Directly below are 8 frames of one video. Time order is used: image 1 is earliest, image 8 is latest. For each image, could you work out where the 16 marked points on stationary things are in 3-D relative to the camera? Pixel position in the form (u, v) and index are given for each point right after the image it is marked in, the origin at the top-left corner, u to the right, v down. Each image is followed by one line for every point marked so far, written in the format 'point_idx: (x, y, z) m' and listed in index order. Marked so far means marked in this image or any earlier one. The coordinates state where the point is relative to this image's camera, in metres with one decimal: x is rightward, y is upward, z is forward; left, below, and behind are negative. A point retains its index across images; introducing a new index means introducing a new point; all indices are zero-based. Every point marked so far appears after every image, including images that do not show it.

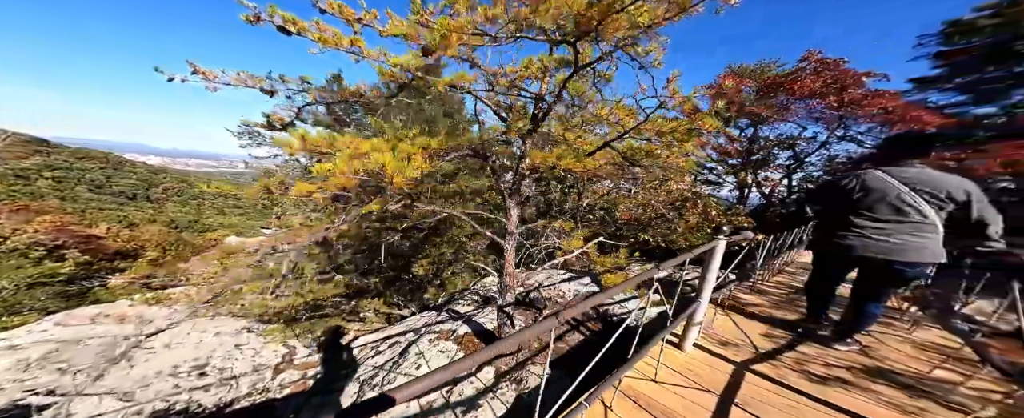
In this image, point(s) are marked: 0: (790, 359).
0: (+2.0, -1.1, +2.3) m
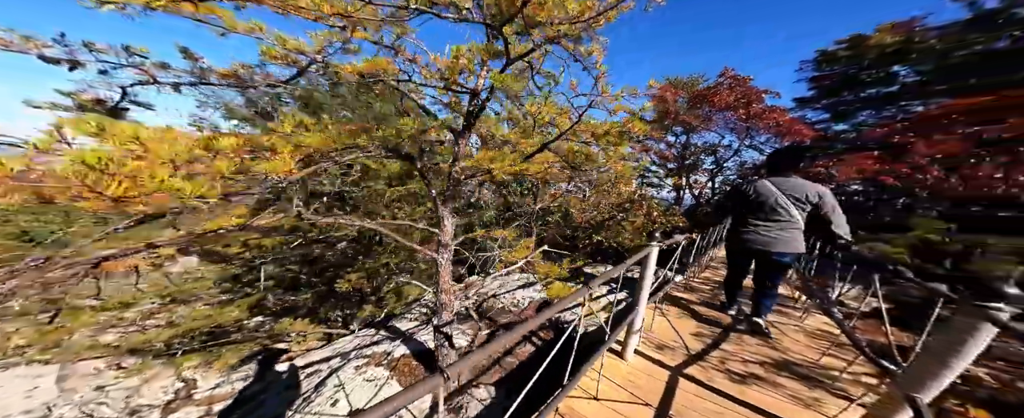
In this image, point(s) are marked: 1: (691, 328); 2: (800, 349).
0: (+1.6, -1.2, +2.4) m
1: (+1.8, -1.2, +2.9) m
2: (+2.4, -1.2, +2.5) m
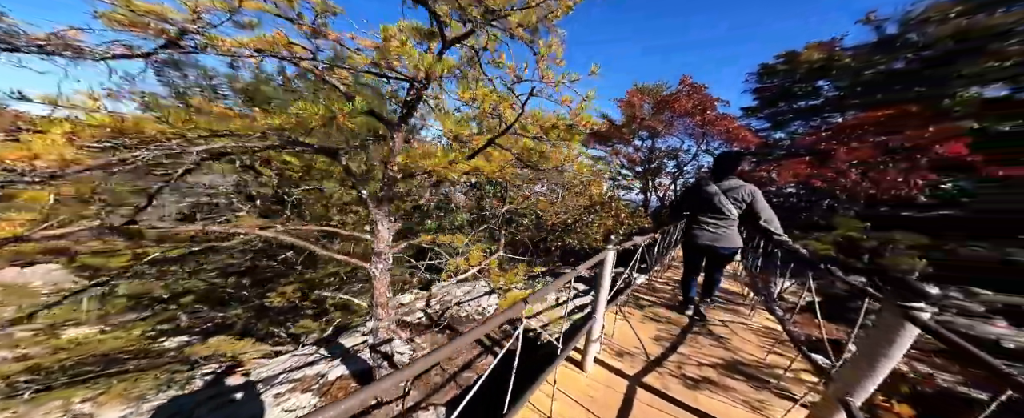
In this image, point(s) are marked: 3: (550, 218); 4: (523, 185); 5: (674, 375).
0: (+1.3, -1.2, +2.4) m
1: (+1.4, -1.2, +2.9) m
2: (+2.0, -1.2, +2.6) m
3: (+1.1, -0.3, +8.4) m
4: (+0.3, +0.5, +6.9) m
5: (+1.2, -1.2, +2.2) m
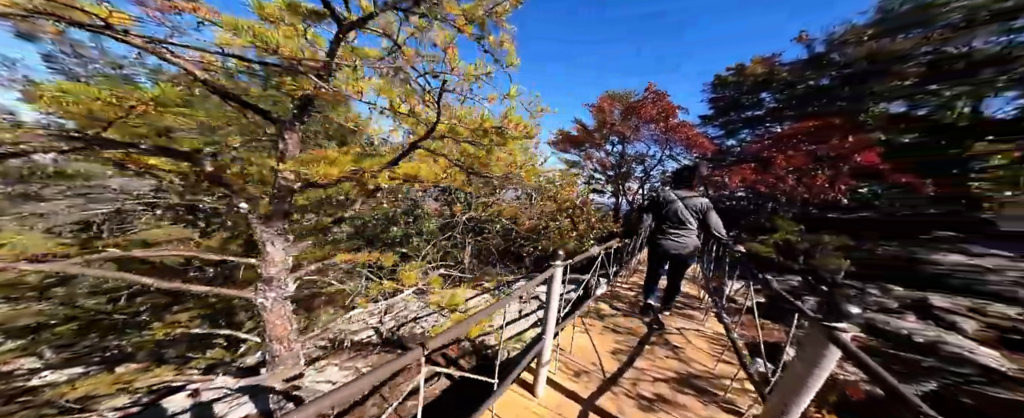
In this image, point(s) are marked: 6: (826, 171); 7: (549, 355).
0: (+0.9, -1.3, +2.3) m
1: (+0.9, -1.3, +2.9) m
2: (+1.6, -1.3, +2.6) m
3: (+0.1, -0.4, +8.2) m
4: (-0.6, +0.5, +6.7) m
5: (+0.8, -1.3, +2.1) m
6: (+8.5, +1.0, +7.9) m
7: (+0.3, -1.0, +2.1) m
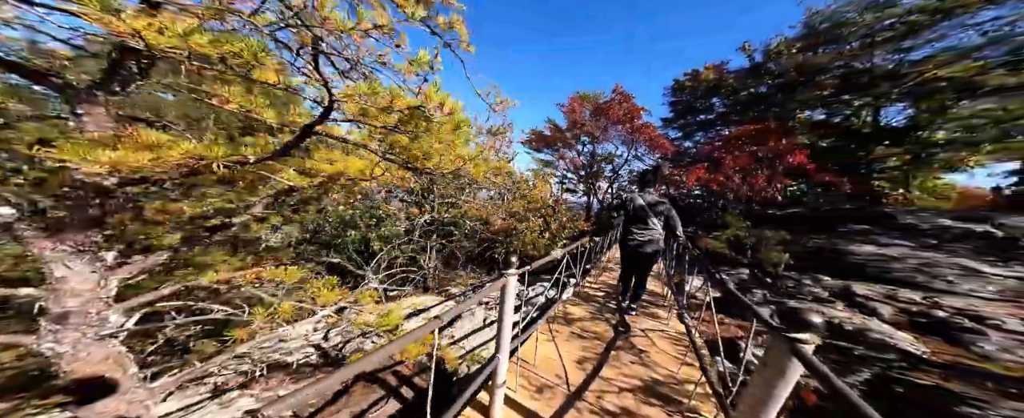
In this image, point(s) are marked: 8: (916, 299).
0: (+0.6, -1.3, +2.2) m
1: (+0.5, -1.3, +2.7) m
2: (+1.3, -1.3, +2.5) m
3: (-0.9, -0.4, +8.0) m
4: (-1.4, +0.5, +6.3) m
5: (+0.5, -1.3, +2.0) m
6: (+7.5, +1.1, +8.6) m
7: (0.0, -1.0, +1.9) m
8: (+5.9, -1.3, +4.4) m
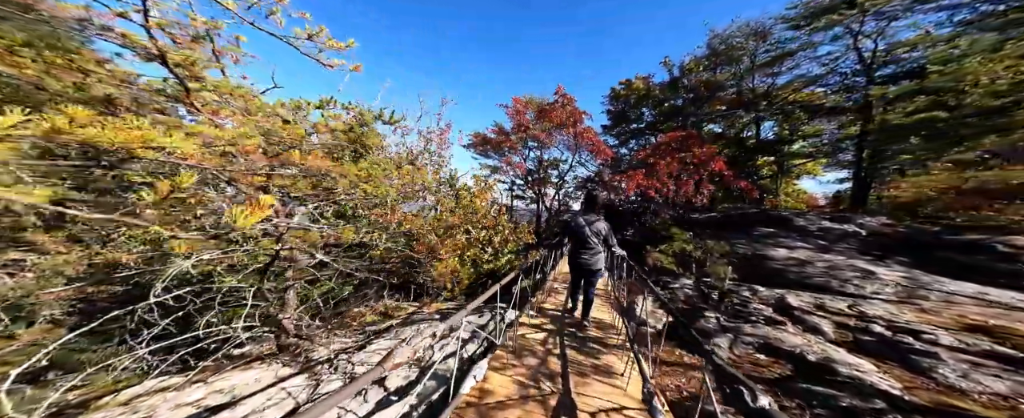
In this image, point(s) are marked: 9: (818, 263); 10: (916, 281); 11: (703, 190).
0: (0.0, -1.5, +0.9) m
1: (-0.2, -1.4, +1.4) m
2: (+0.6, -1.4, +1.4) m
3: (-2.8, -0.6, +6.3) m
4: (-2.9, +0.2, +4.5) m
5: (0.0, -1.5, +0.7) m
6: (+5.3, +0.9, +8.7) m
7: (-0.6, -1.2, +0.5) m
8: (+4.7, -1.4, +4.3) m
9: (+6.2, -1.1, +6.0) m
10: (+6.9, -1.3, +5.1) m
11: (+5.6, +0.6, +8.8) m
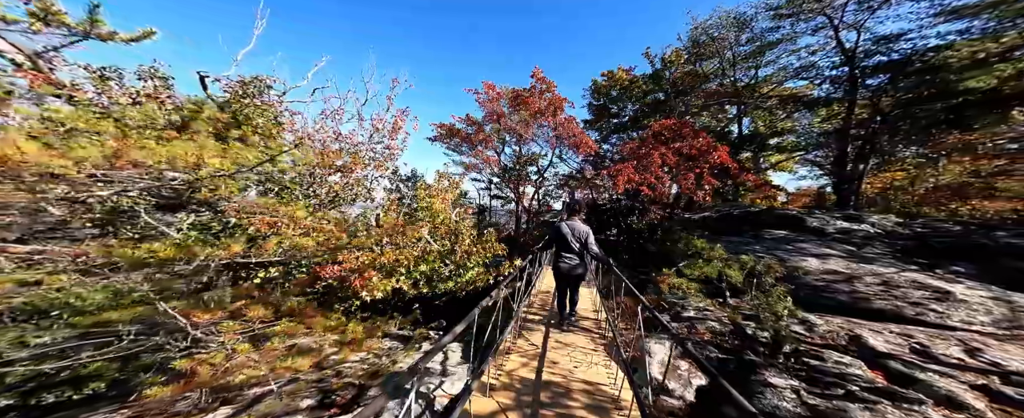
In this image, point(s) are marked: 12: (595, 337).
0: (-0.3, -1.4, -0.9) m
1: (-0.5, -1.4, -0.4) m
2: (+0.2, -1.4, -0.3) m
3: (-3.5, -0.7, +4.3) m
4: (-3.5, +0.2, +2.5) m
5: (-0.3, -1.4, -1.1) m
6: (+4.4, +0.9, +7.3) m
7: (-0.8, -1.2, -1.3) m
8: (+4.2, -1.4, +2.8) m
9: (+5.5, -1.0, +4.6) m
10: (+6.3, -1.2, +3.8) m
11: (+4.8, +0.6, +7.4) m
12: (+1.1, -1.7, +4.1) m
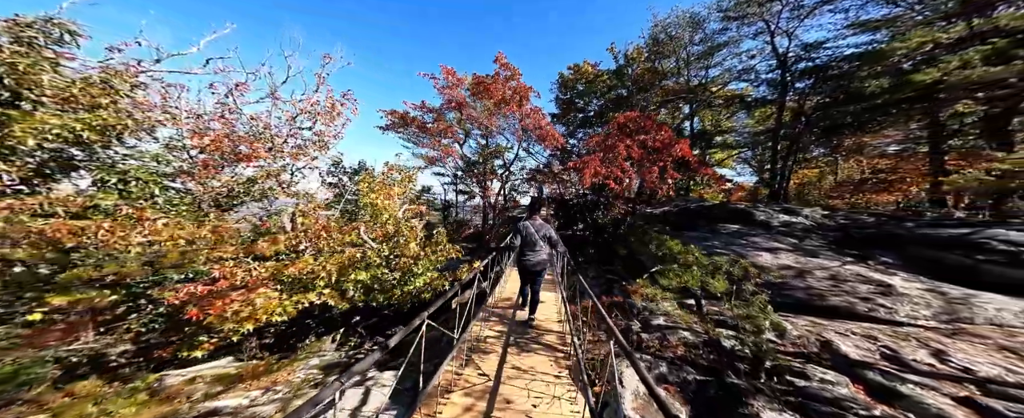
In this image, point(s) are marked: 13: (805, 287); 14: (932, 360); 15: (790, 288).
0: (-0.2, -1.5, -1.6) m
1: (-0.5, -1.5, -1.1) m
2: (+0.2, -1.5, -1.0) m
3: (-4.1, -0.7, +3.0) m
4: (-3.8, +0.1, +1.3) m
5: (-0.2, -1.5, -1.8) m
6: (+3.3, +1.1, +7.1) m
7: (-0.7, -1.3, -2.1) m
8: (+3.7, -1.3, +2.7) m
9: (+4.7, -1.0, +4.7) m
10: (+5.7, -1.1, +3.9) m
11: (+3.6, +0.7, +7.3) m
12: (+0.5, -1.7, +3.5) m
13: (+4.2, -1.1, +4.3) m
14: (+3.7, -1.3, +2.7) m
15: (+4.1, -1.2, +4.4) m
